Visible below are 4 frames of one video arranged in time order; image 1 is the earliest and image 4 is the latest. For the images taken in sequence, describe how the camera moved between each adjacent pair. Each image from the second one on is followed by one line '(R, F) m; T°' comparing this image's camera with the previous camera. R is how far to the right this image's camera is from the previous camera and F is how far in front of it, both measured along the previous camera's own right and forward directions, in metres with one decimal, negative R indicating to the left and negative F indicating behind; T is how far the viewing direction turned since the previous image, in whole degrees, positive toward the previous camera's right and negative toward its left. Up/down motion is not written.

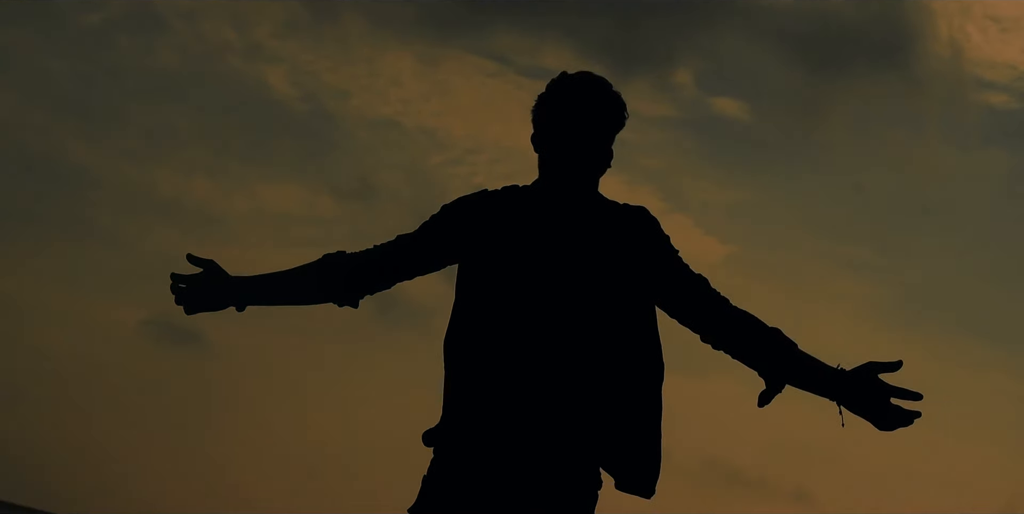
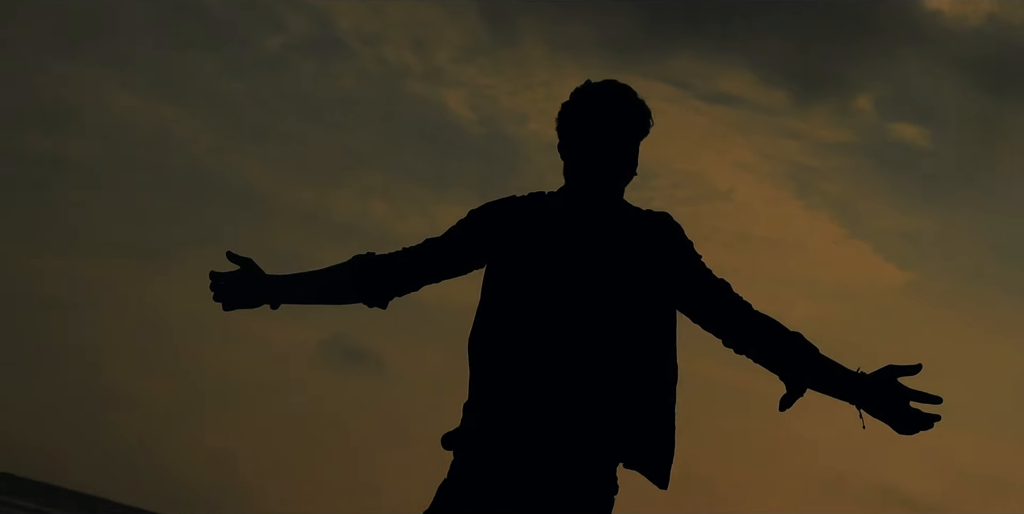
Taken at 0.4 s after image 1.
(+0.9, +0.1) m; -10°
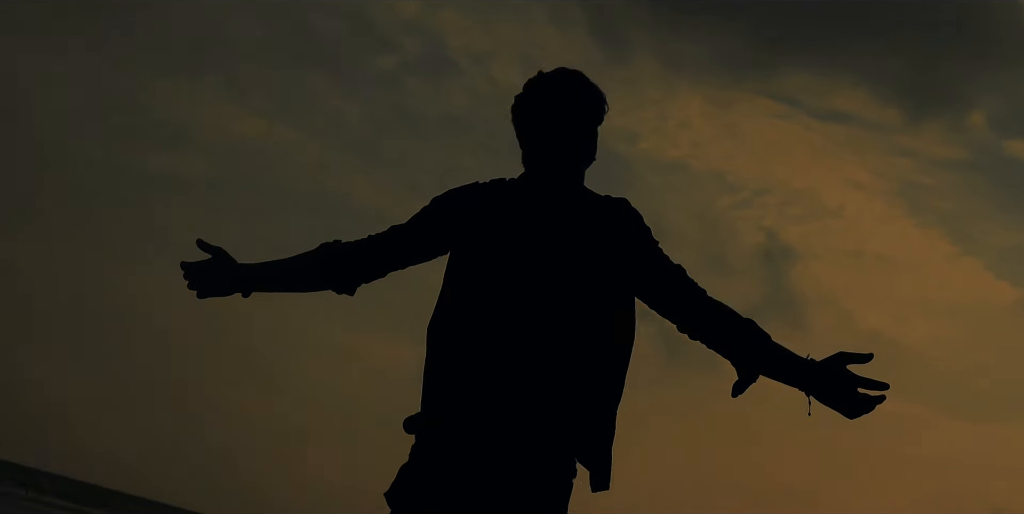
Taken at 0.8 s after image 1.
(+0.9, -0.4) m; -6°
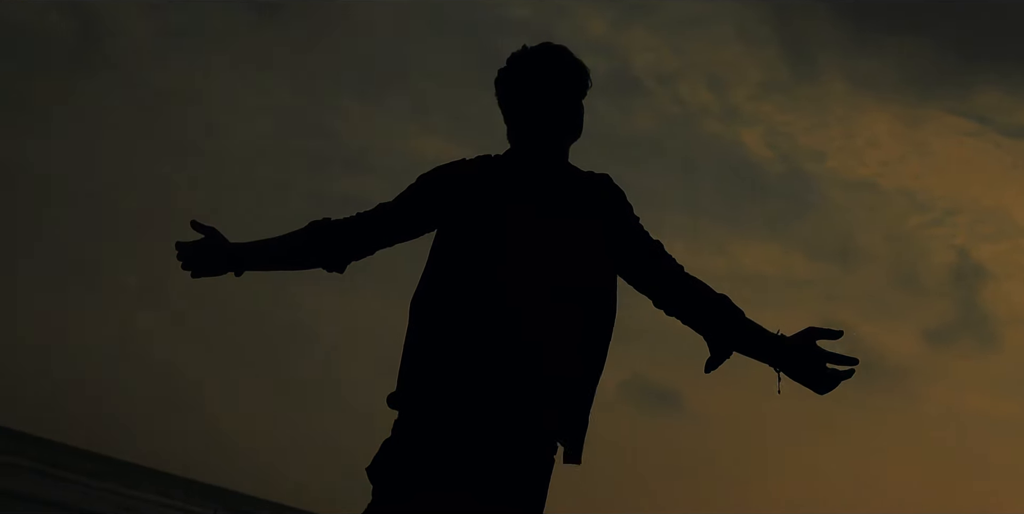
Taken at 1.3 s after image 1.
(+1.1, -1.2) m; -10°
